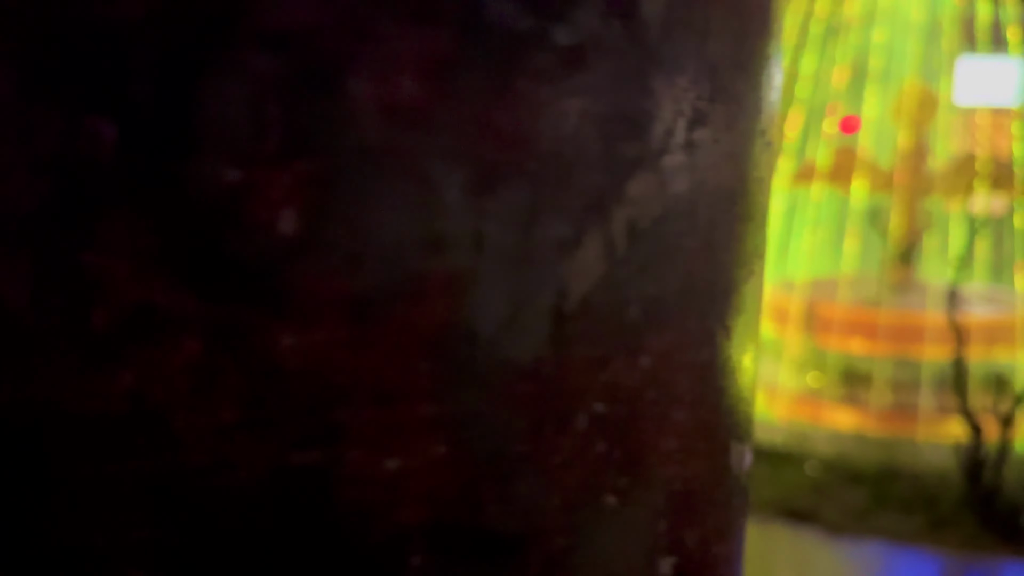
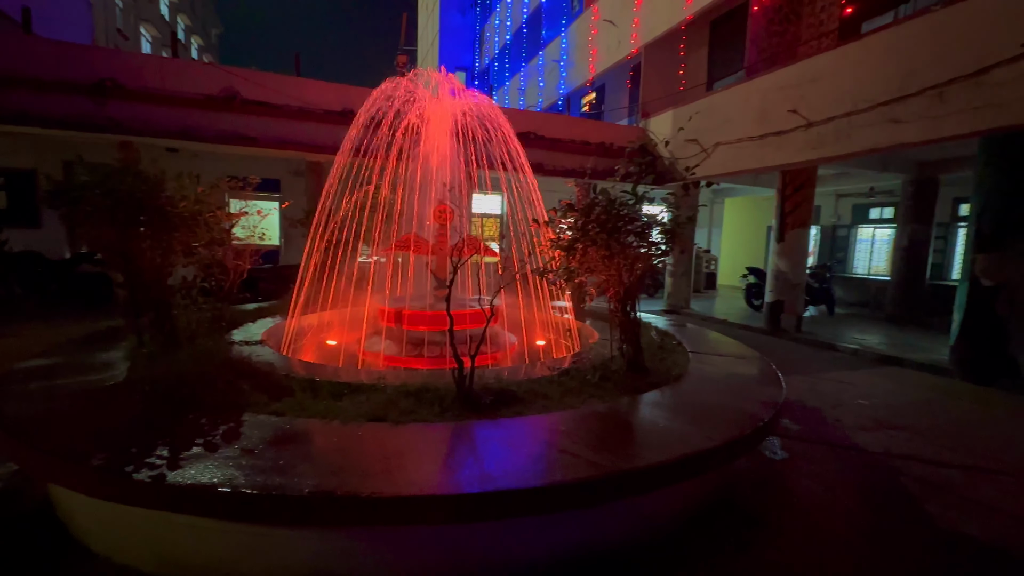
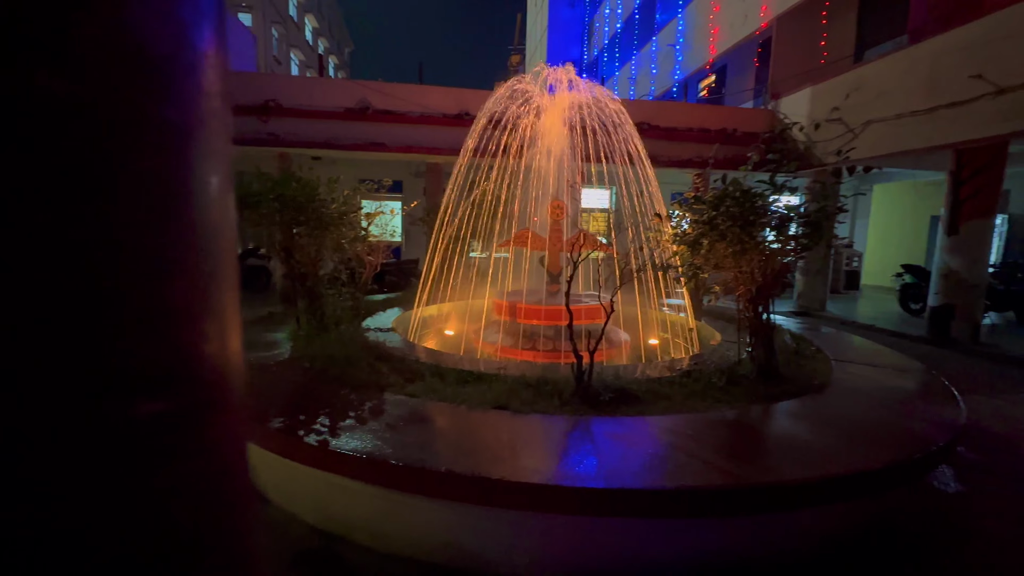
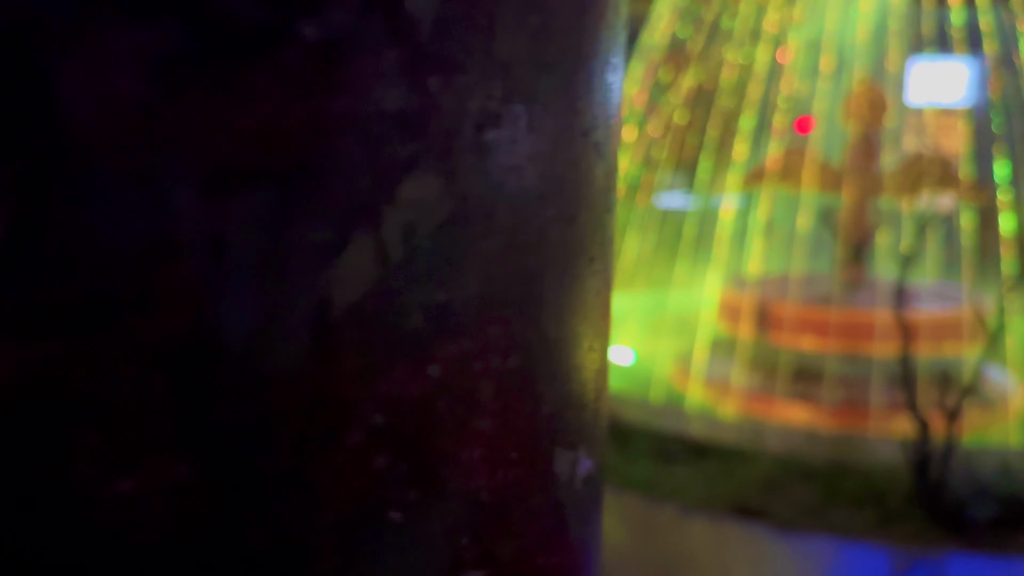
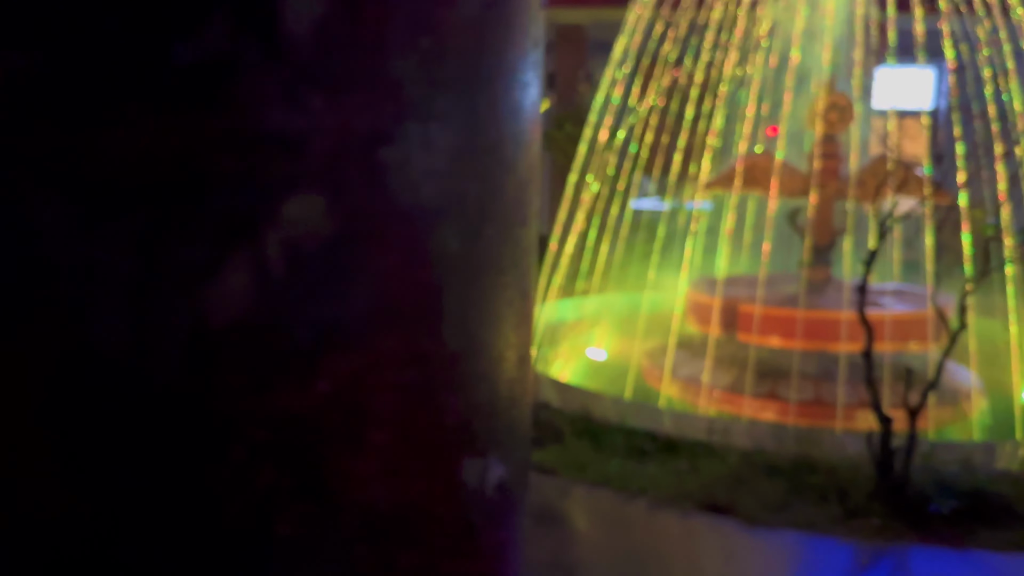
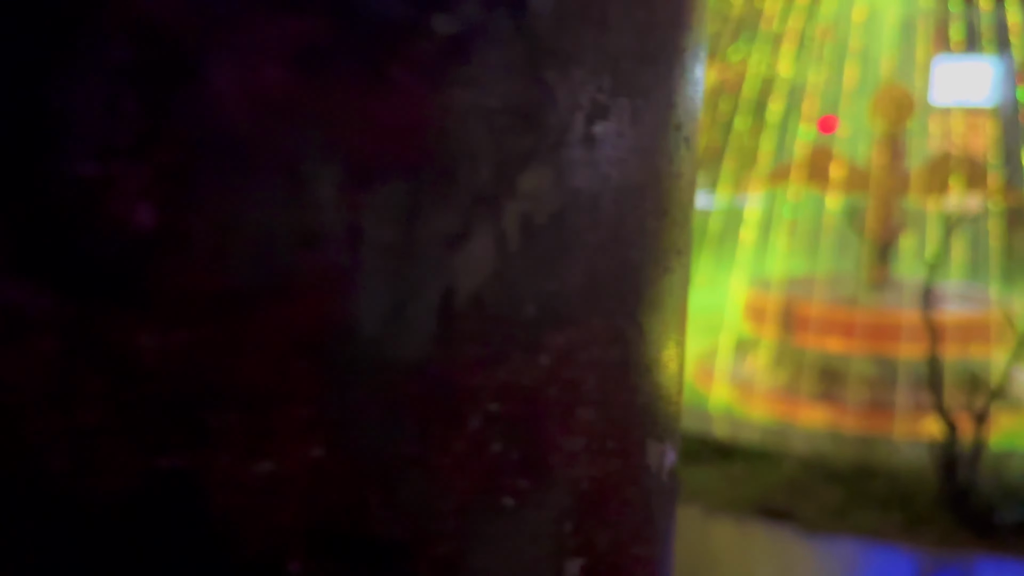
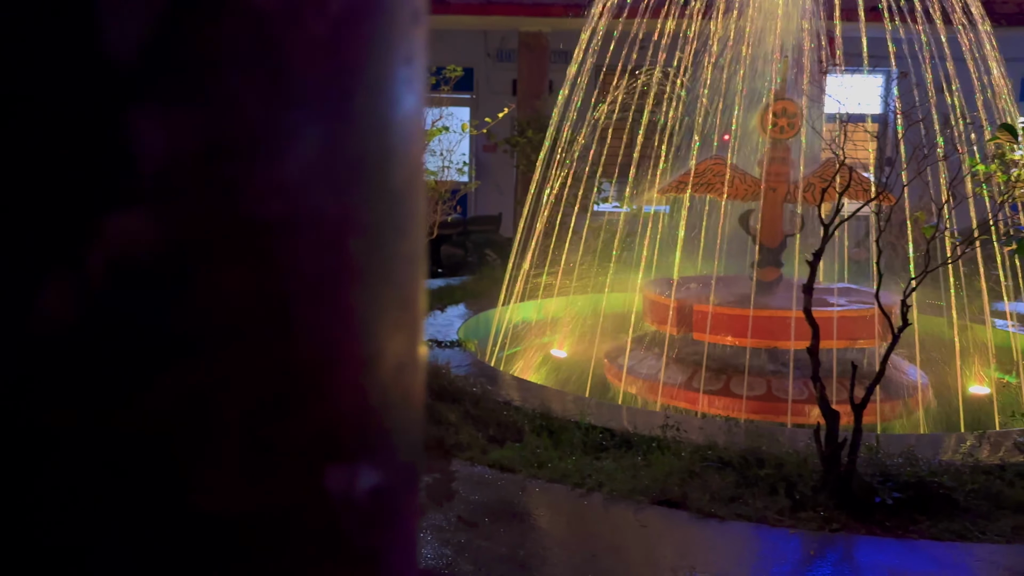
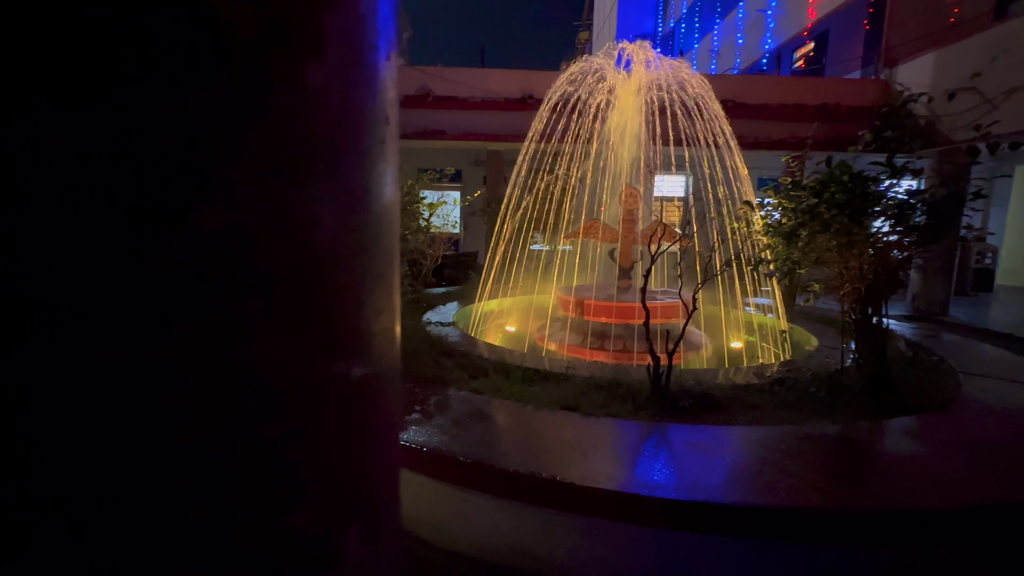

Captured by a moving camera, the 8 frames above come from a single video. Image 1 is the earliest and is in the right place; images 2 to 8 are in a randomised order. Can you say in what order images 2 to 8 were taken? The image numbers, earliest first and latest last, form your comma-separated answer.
6, 4, 5, 7, 8, 3, 2
